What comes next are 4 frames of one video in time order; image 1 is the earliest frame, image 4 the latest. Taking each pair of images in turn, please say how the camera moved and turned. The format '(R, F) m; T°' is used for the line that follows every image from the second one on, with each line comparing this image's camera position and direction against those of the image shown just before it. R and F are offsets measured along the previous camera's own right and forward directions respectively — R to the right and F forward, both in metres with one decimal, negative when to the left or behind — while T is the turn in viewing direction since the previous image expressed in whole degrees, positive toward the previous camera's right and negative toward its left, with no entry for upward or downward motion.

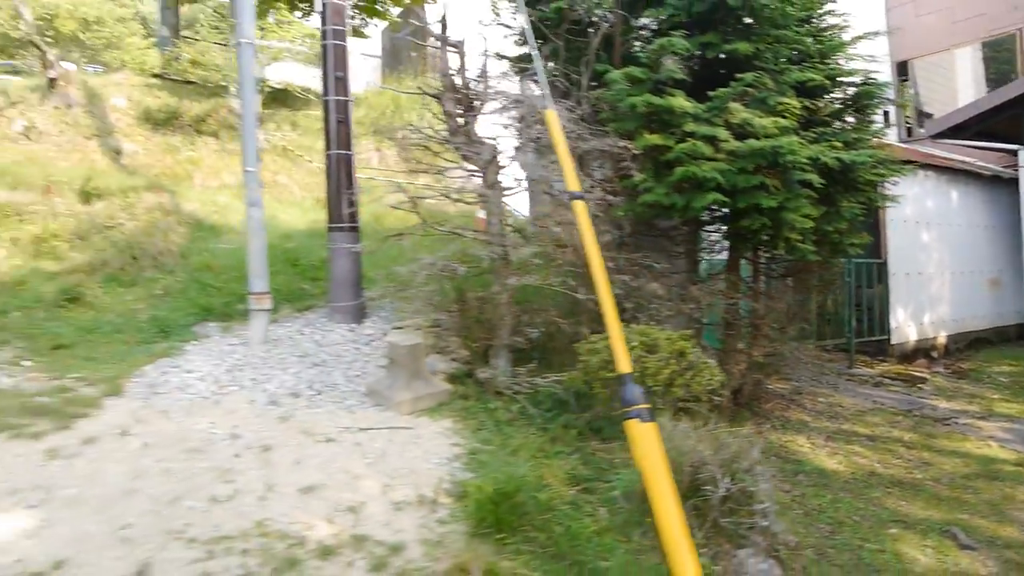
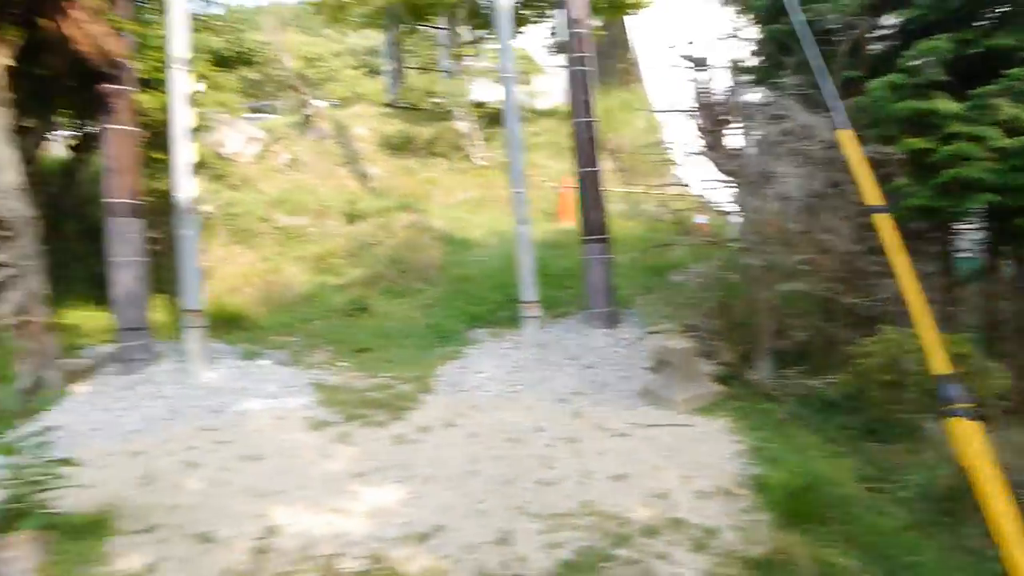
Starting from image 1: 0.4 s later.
(-0.5, -0.5) m; -13°
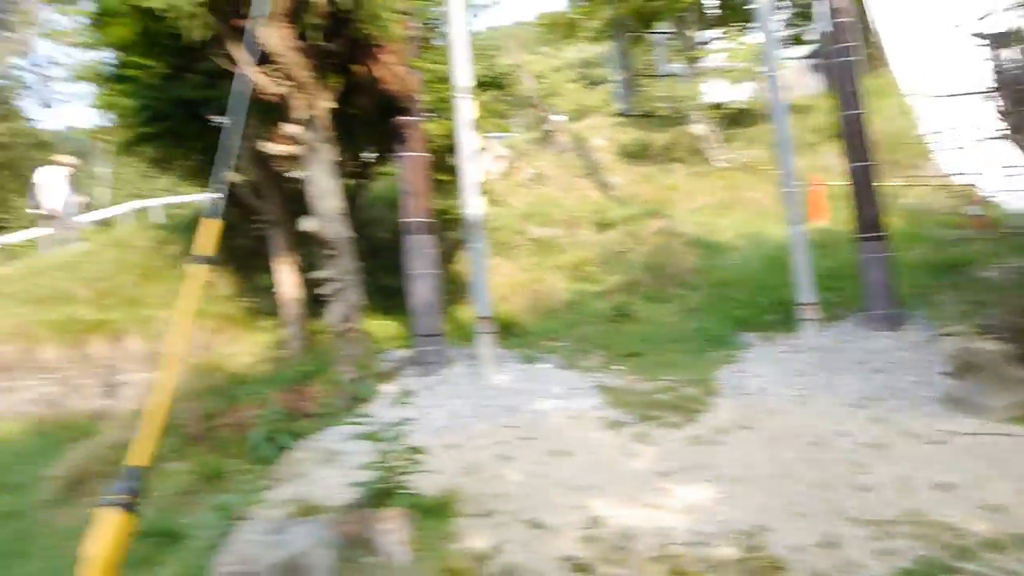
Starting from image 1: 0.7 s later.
(-0.4, -0.2) m; -16°
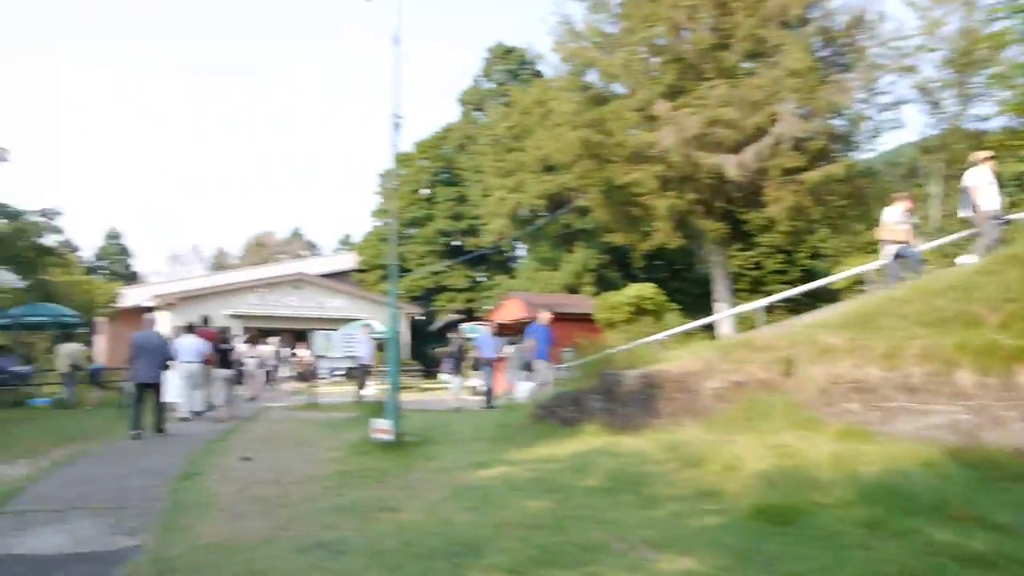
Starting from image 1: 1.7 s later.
(-1.5, 0.0) m; -53°
